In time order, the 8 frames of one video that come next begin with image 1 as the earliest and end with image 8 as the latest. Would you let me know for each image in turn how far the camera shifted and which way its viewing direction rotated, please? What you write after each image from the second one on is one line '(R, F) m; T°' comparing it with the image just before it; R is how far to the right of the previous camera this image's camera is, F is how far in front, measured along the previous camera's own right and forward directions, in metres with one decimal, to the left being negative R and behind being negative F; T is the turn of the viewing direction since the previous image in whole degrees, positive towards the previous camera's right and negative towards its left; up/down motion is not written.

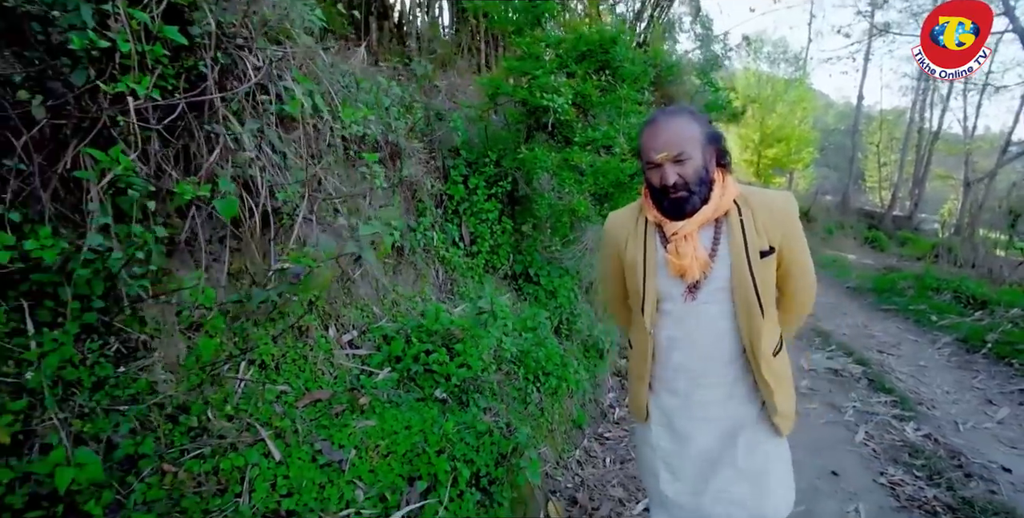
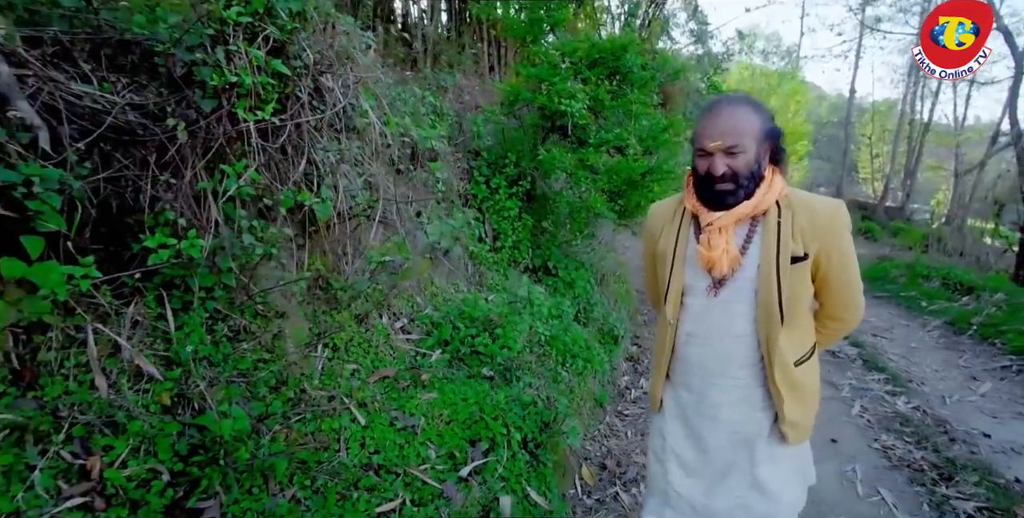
(-0.3, -0.4) m; 0°
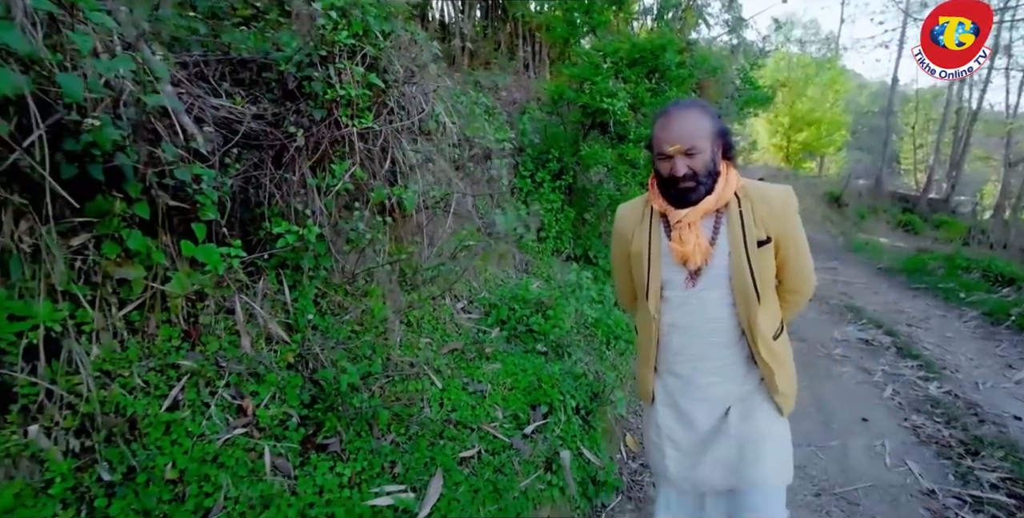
(-0.2, -0.4) m; -3°
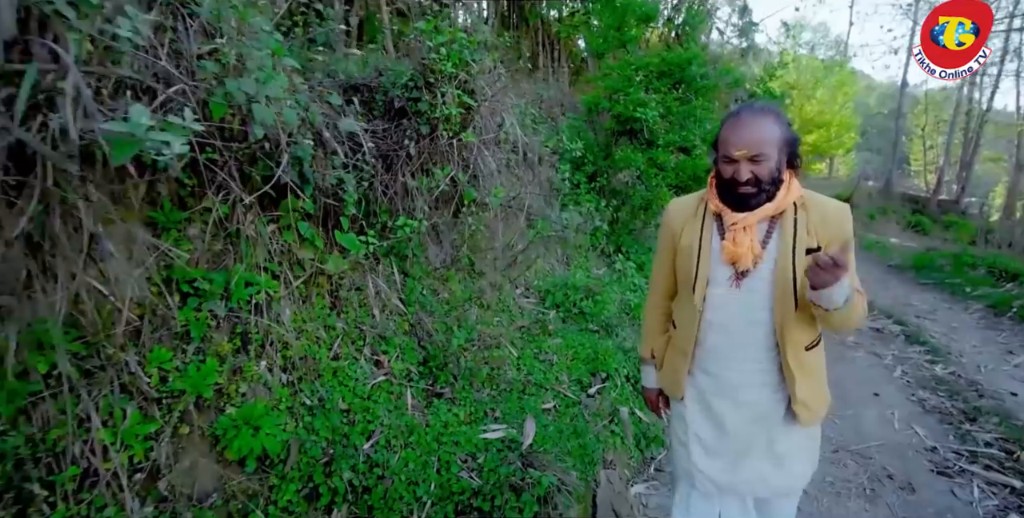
(-0.4, -0.6) m; -1°
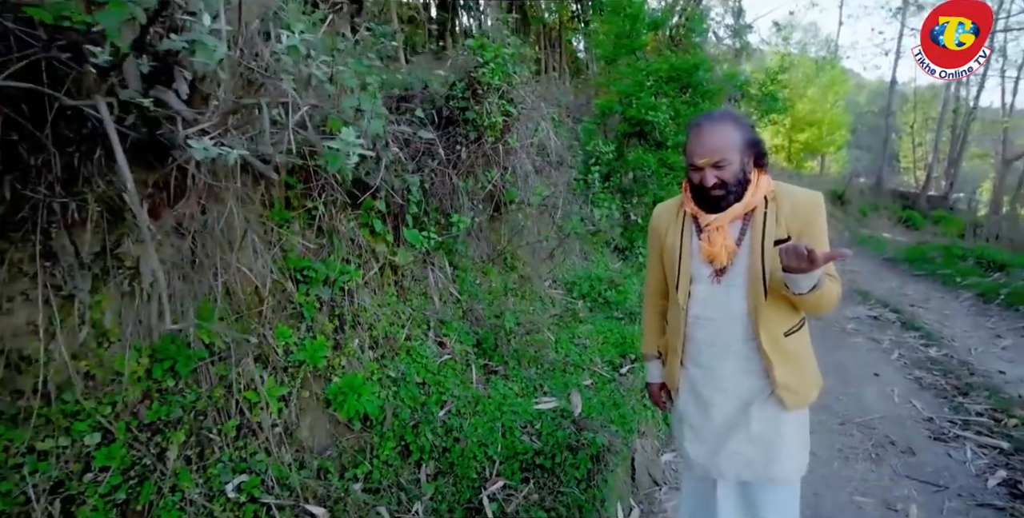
(-0.3, -0.4) m; +1°
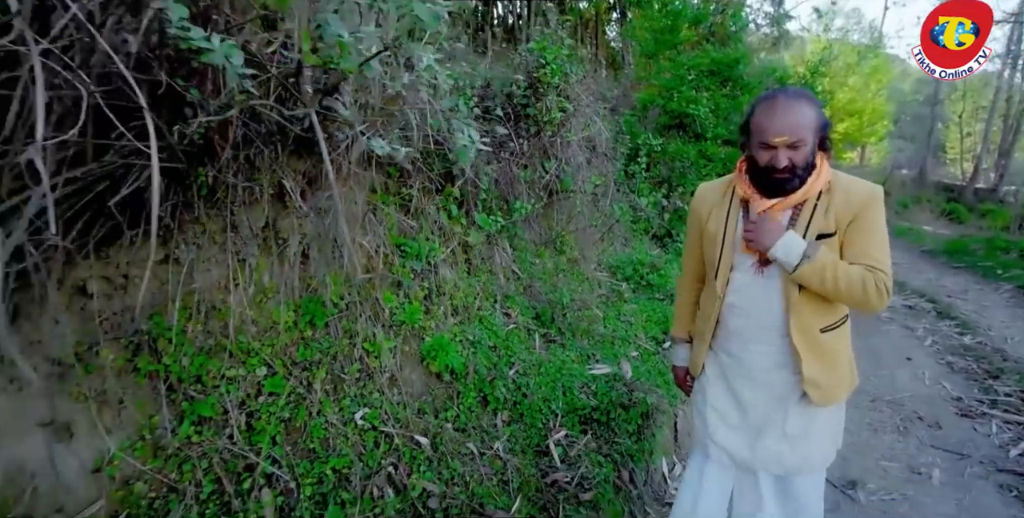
(-0.2, -0.4) m; -3°
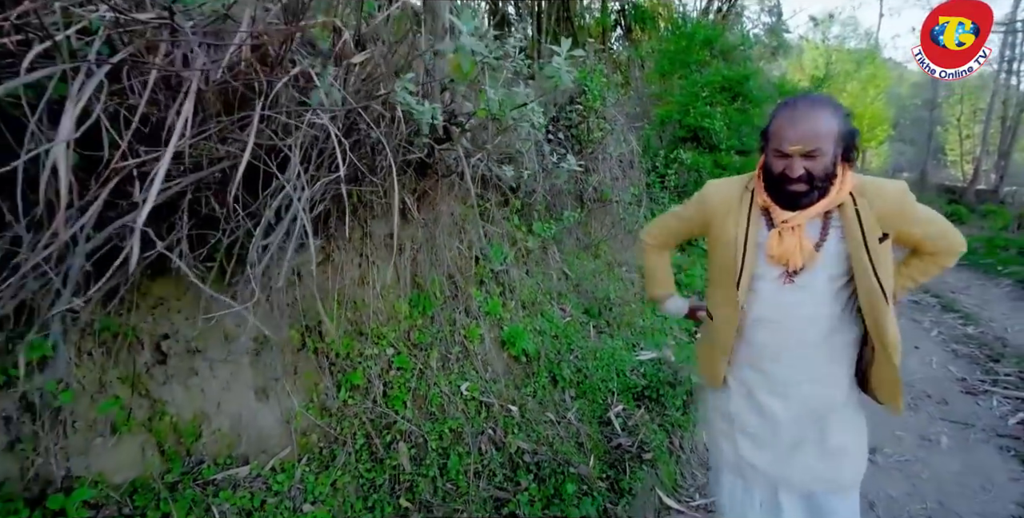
(-0.4, -0.5) m; 0°
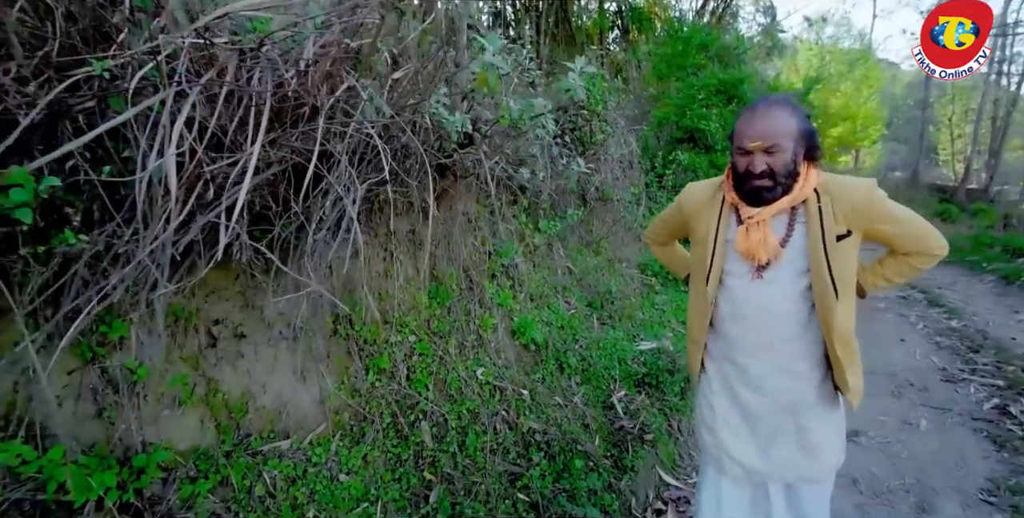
(-0.1, -0.2) m; 0°
